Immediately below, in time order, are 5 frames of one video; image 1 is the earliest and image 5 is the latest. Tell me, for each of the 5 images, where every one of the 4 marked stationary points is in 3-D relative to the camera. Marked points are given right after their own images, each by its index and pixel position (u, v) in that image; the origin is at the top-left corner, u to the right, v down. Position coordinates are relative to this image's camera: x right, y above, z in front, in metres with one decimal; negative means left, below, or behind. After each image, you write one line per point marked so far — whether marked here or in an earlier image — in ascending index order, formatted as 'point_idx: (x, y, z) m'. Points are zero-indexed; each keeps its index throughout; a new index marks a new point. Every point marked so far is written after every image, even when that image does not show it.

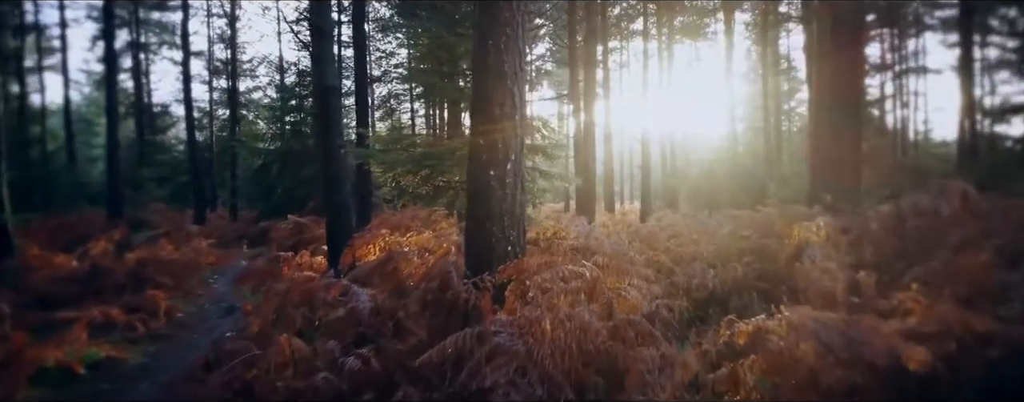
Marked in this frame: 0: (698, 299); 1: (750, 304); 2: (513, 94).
0: (+1.9, -1.0, +8.1) m
1: (+2.3, -1.0, +7.7) m
2: (0.0, +1.1, +8.0) m
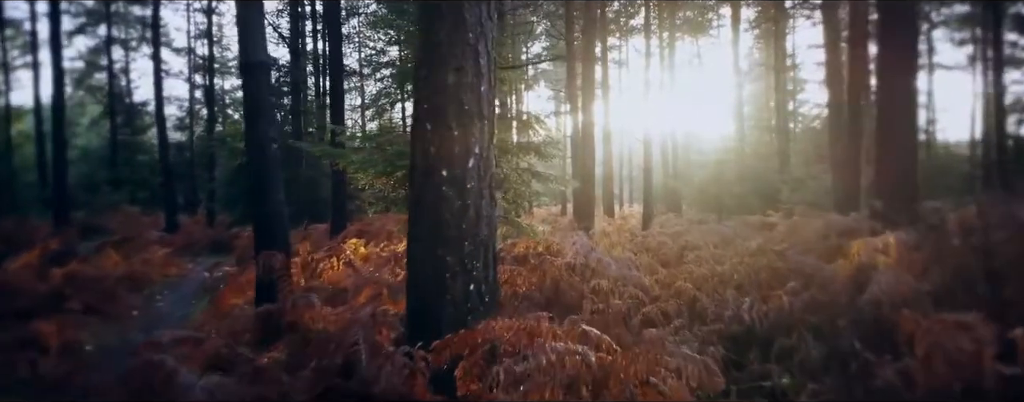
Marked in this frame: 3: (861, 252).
0: (+1.7, -1.1, +6.3) m
1: (+2.2, -1.1, +5.9) m
2: (-0.2, +1.0, +6.2) m
3: (+2.9, -0.4, +6.7) m
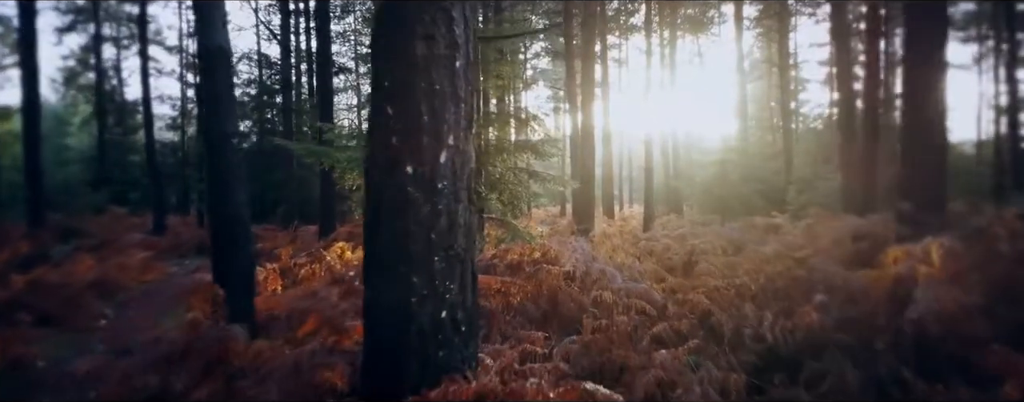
0: (+1.6, -1.1, +5.6) m
1: (+2.1, -1.1, +5.2) m
2: (-0.3, +1.0, +5.4) m
3: (+2.9, -0.4, +6.0) m
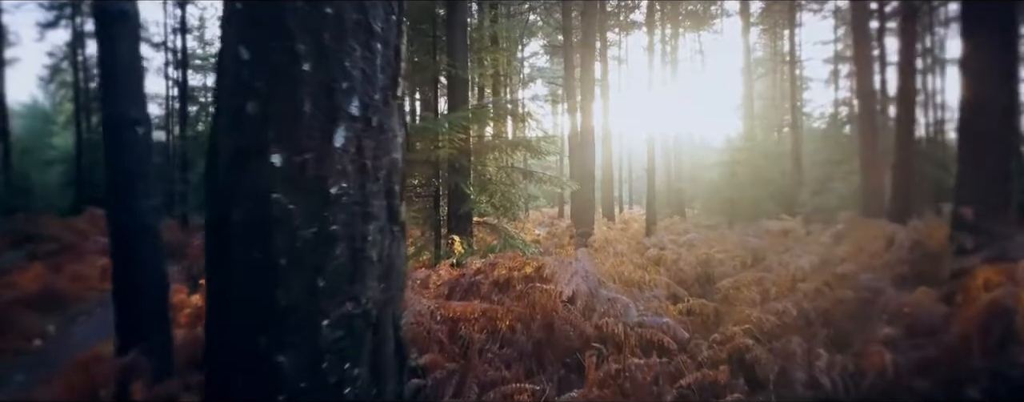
0: (+1.5, -1.1, +4.3) m
1: (+2.0, -1.1, +3.9) m
2: (-0.4, +1.0, +4.2) m
3: (+2.8, -0.5, +4.8) m
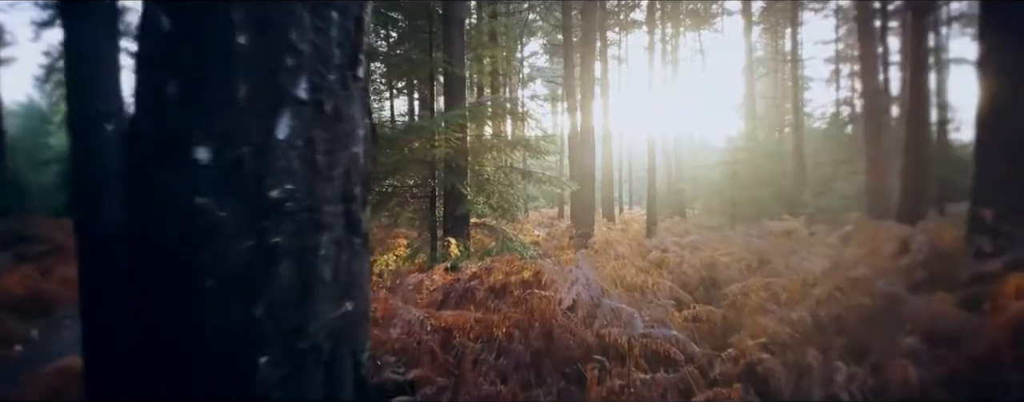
0: (+1.5, -1.1, +4.0) m
1: (+2.0, -1.1, +3.6) m
2: (-0.4, +1.0, +3.9) m
3: (+2.7, -0.5, +4.4) m
